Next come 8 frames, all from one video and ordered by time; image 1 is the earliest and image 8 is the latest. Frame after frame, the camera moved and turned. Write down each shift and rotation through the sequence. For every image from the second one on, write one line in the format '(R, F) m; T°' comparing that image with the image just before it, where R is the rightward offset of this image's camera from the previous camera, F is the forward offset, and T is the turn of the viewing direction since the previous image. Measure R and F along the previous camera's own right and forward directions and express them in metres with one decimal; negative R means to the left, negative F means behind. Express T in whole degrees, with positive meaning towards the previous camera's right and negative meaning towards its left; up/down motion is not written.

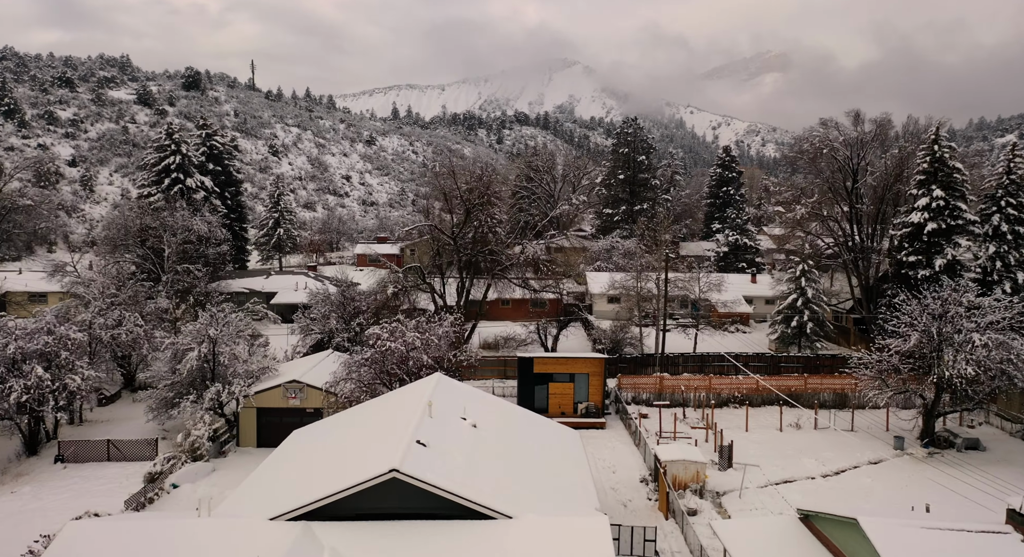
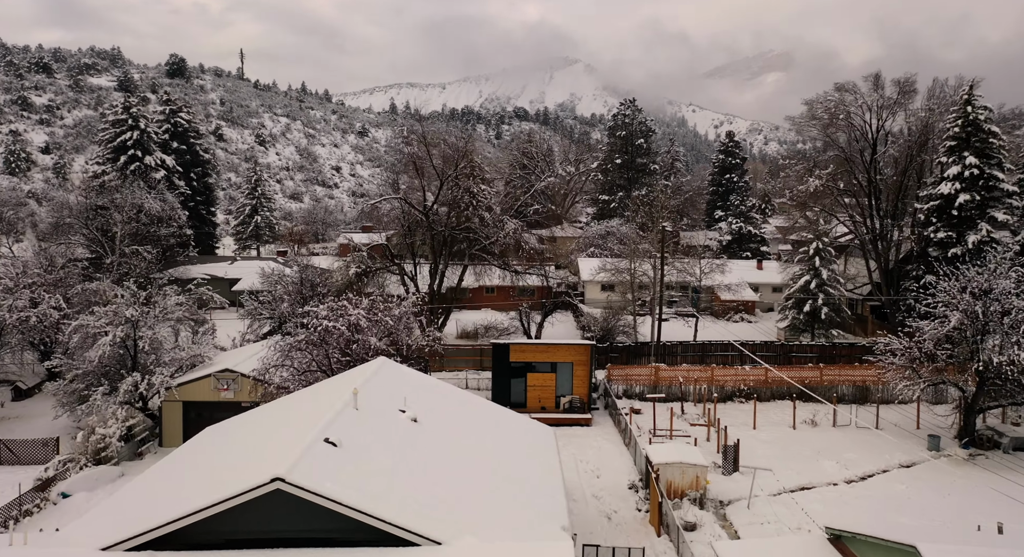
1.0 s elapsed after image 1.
(+1.2, +4.7) m; 0°
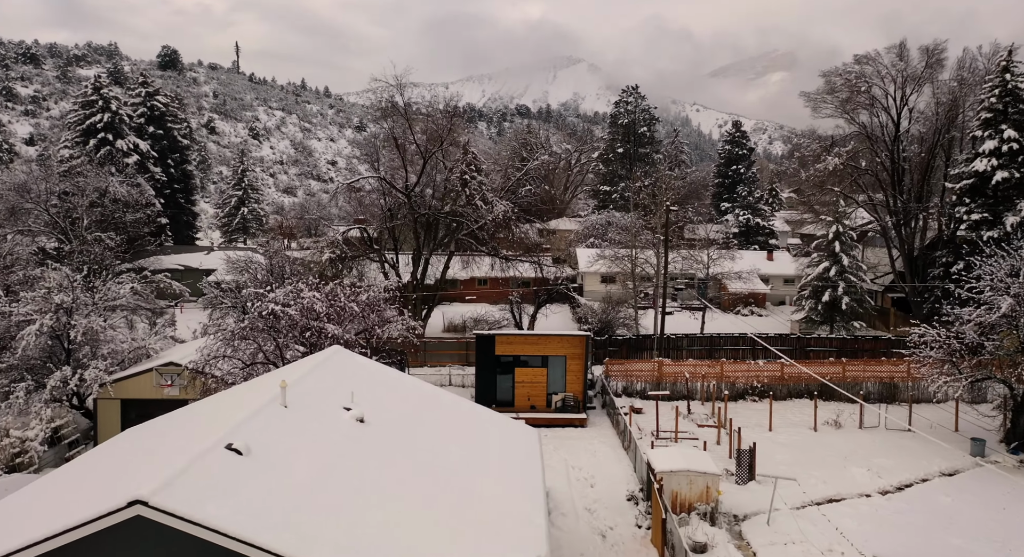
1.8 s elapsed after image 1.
(+0.6, +3.4) m; 0°
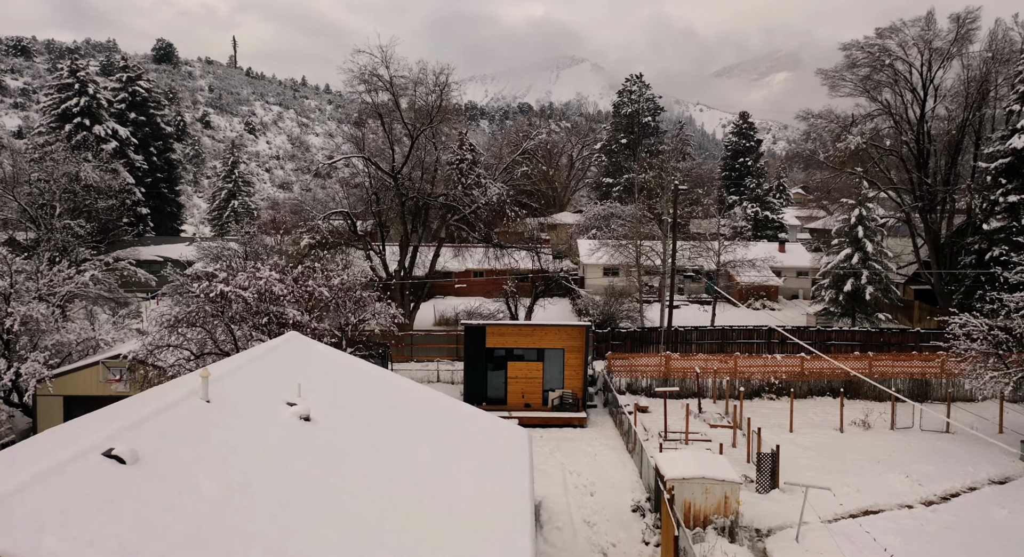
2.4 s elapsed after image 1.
(+0.4, +2.7) m; 0°
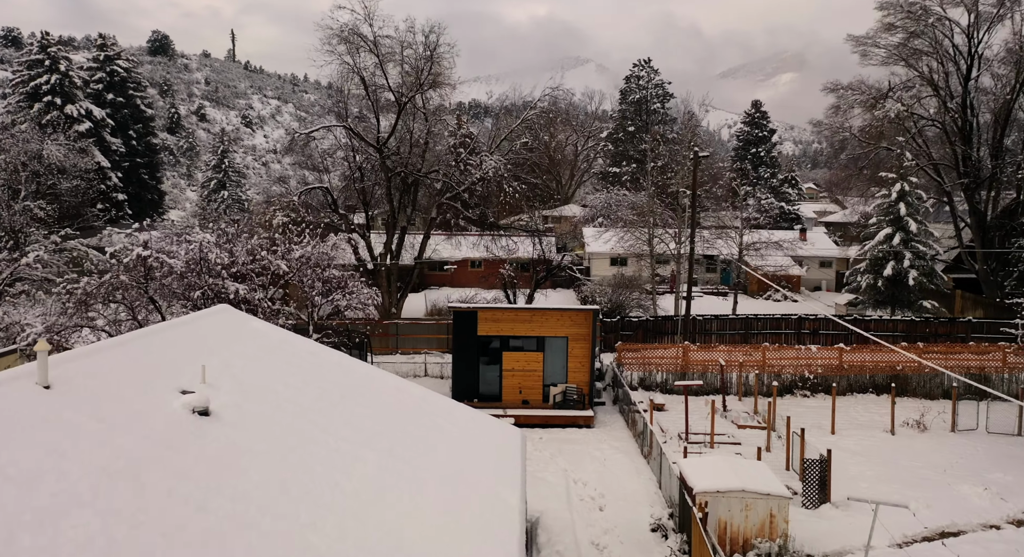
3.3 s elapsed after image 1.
(+0.3, +3.4) m; 0°
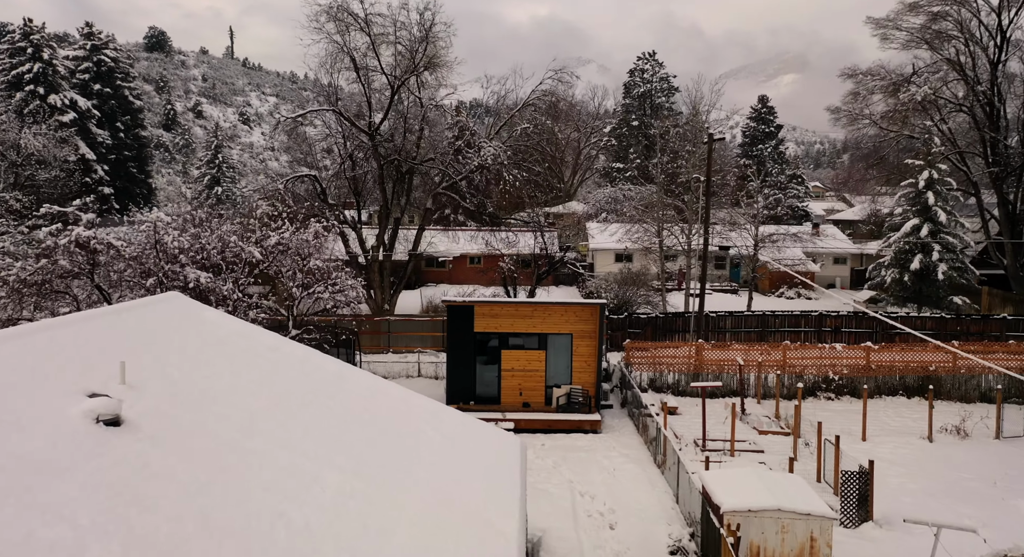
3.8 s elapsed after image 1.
(0.0, +1.8) m; 0°
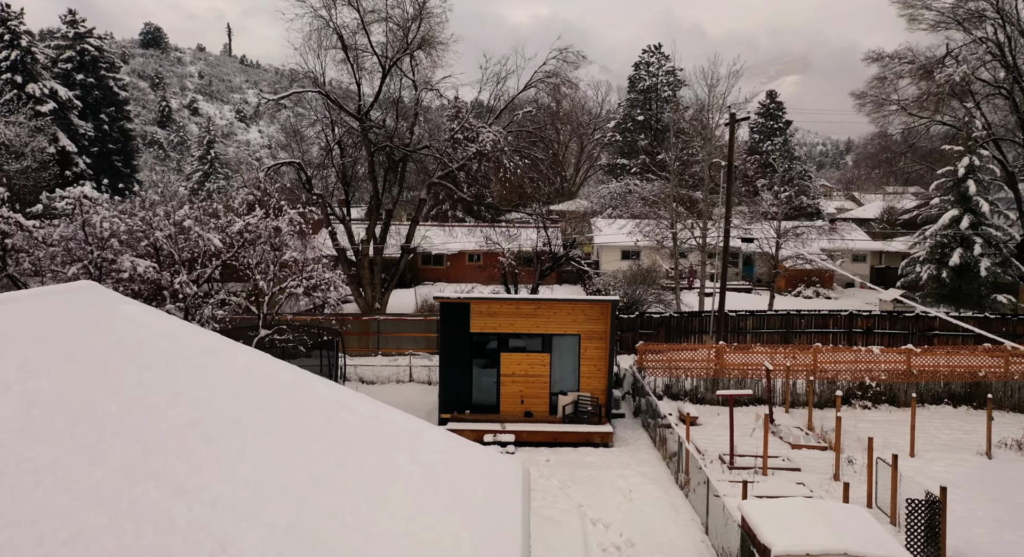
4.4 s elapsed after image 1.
(0.0, +2.2) m; 0°
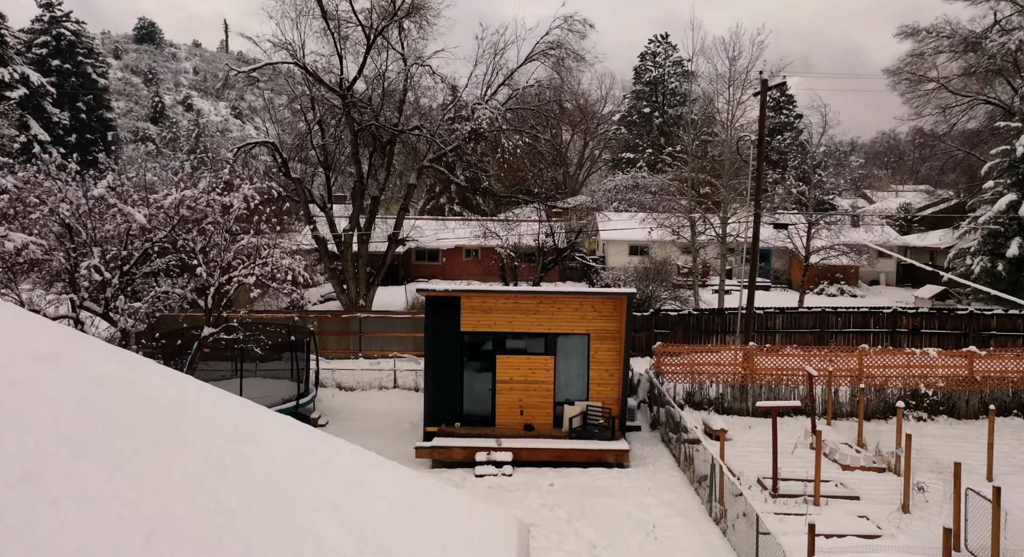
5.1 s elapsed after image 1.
(+0.1, +2.7) m; 0°
